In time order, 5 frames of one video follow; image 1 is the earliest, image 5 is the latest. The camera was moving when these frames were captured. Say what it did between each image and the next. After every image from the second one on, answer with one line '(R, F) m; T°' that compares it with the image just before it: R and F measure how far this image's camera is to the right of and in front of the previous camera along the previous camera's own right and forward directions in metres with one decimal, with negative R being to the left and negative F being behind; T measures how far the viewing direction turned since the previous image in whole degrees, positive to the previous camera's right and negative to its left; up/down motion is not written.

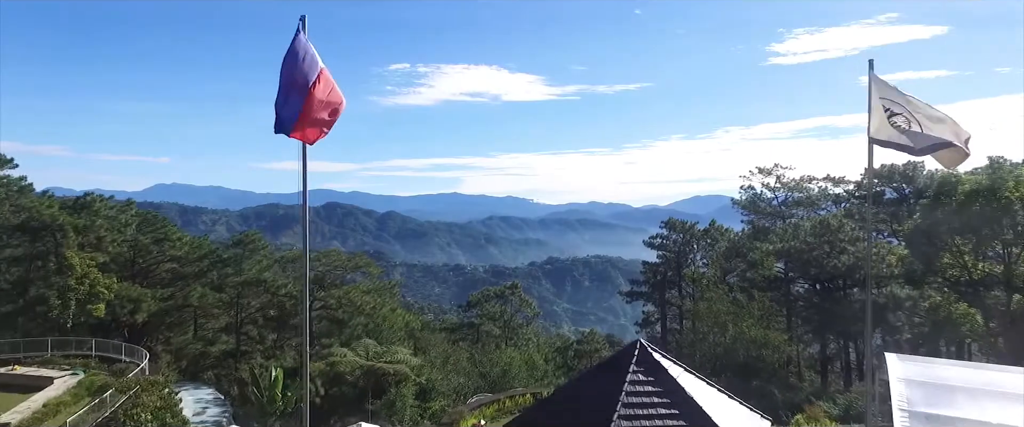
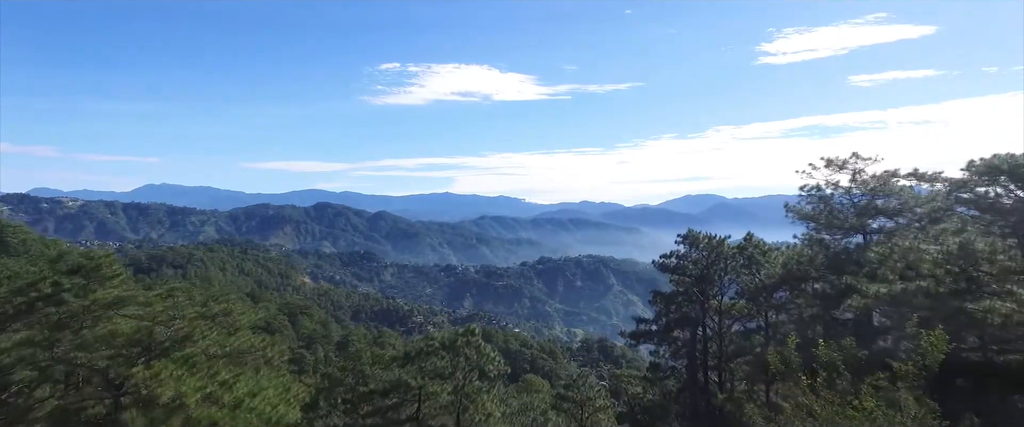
(+0.3, +1.9) m; +1°
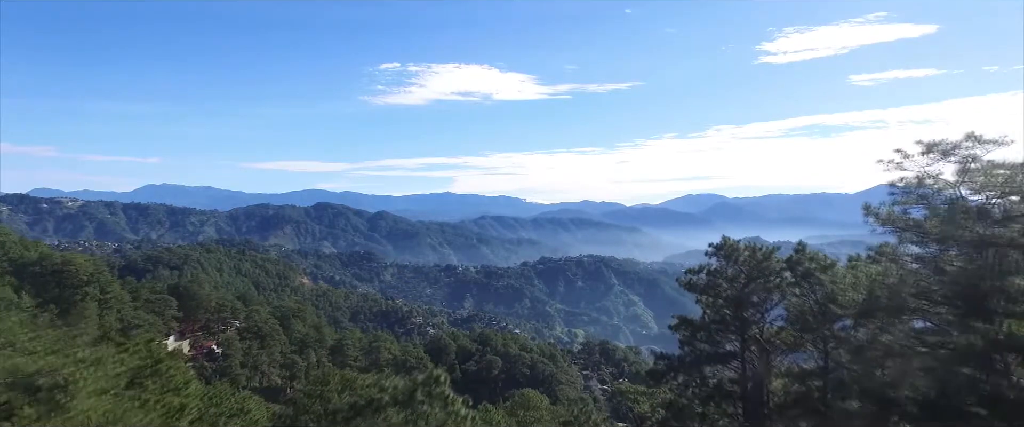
(+0.1, +1.1) m; 0°
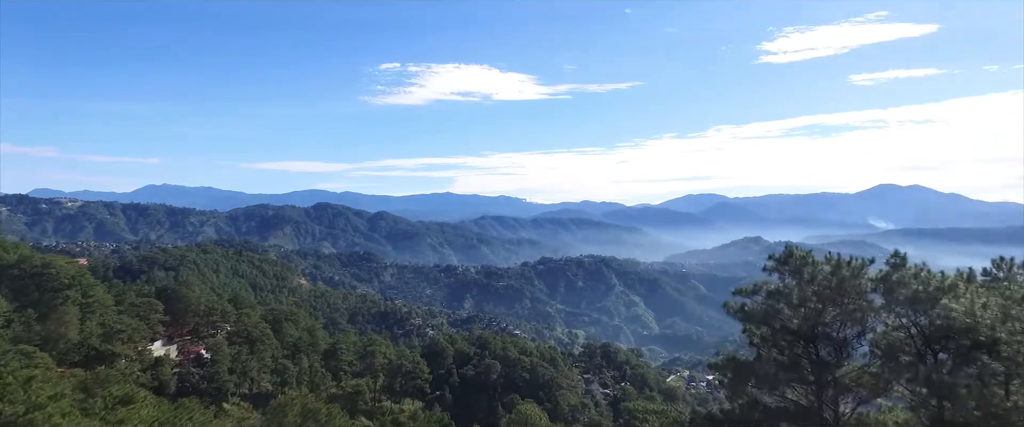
(+0.1, +1.1) m; 0°
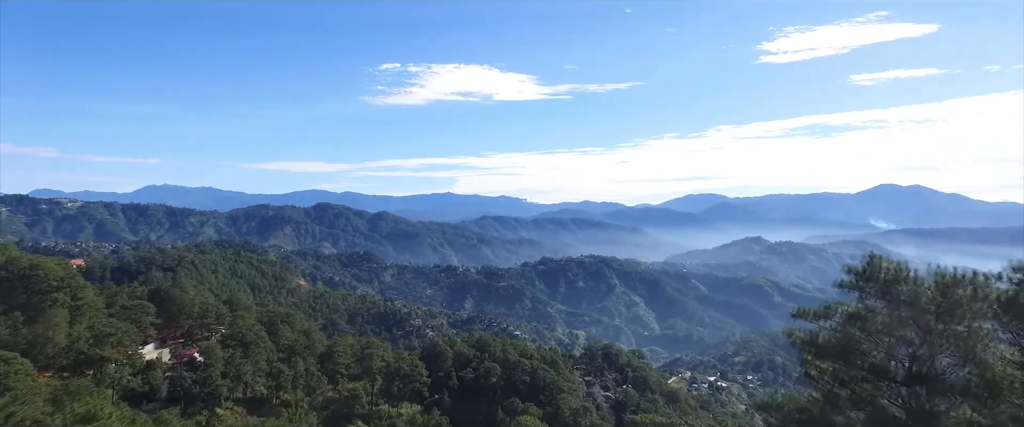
(0.0, +0.7) m; 0°
